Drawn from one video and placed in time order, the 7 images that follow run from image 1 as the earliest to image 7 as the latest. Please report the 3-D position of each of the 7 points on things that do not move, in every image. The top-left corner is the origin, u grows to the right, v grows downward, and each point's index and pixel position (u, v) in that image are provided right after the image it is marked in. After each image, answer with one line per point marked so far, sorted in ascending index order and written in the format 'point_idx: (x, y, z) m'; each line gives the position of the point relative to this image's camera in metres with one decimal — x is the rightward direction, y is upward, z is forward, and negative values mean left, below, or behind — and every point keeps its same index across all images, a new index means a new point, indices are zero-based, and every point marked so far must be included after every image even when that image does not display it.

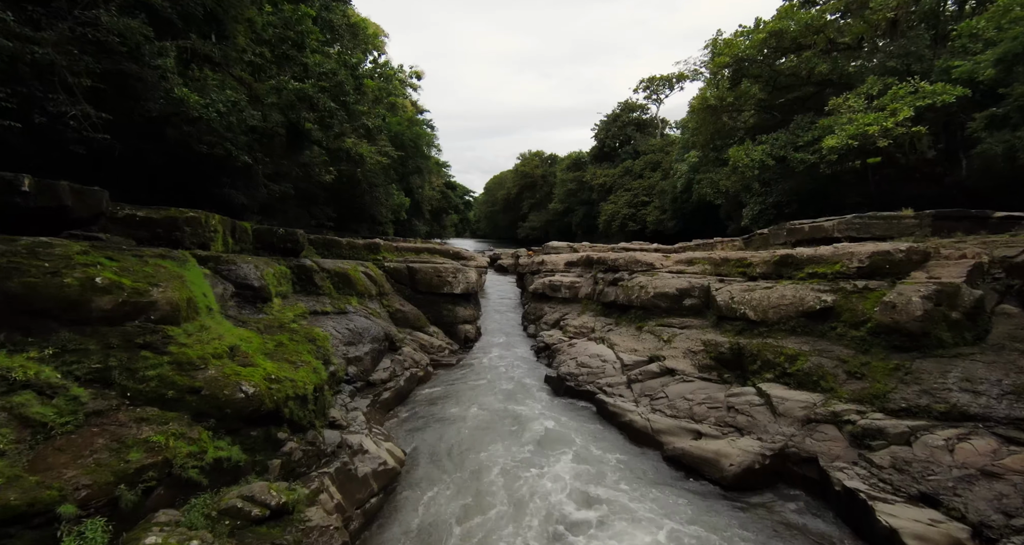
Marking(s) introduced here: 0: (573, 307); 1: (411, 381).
0: (+1.9, -1.1, +15.4) m
1: (-2.2, -2.3, +10.4) m
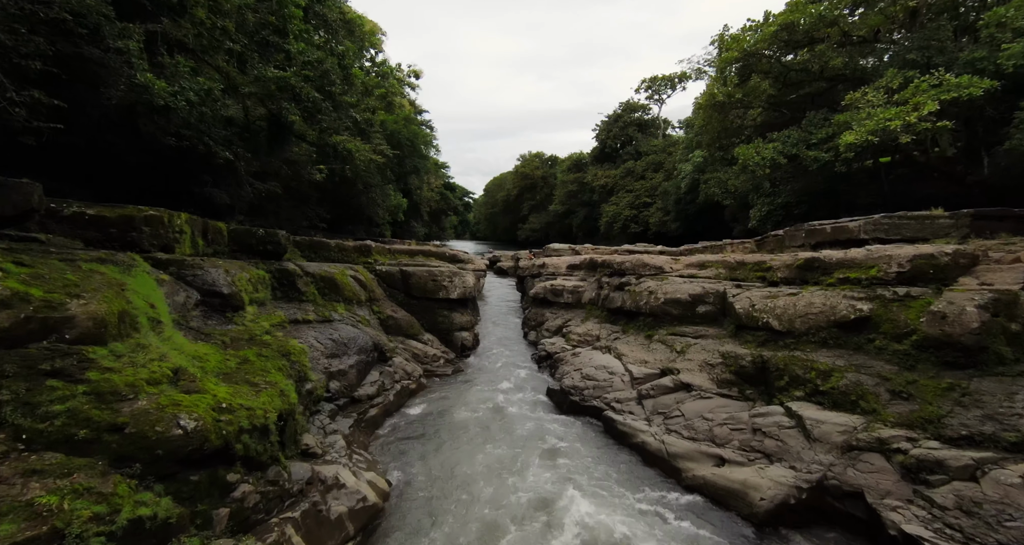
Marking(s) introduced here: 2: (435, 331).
0: (+1.9, -1.2, +14.6) m
1: (-2.2, -2.4, +9.6) m
2: (-2.1, -1.6, +13.3) m
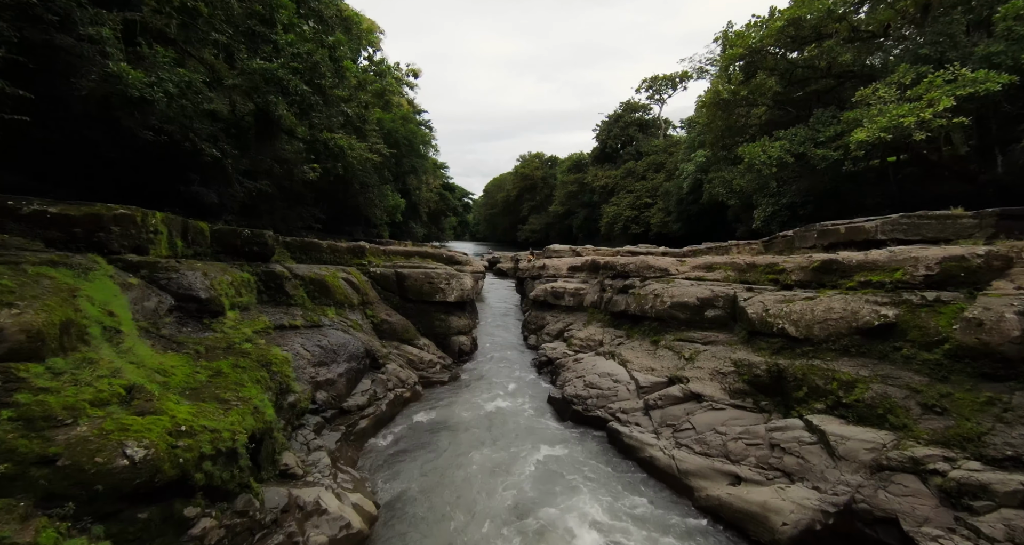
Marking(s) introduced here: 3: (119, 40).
0: (+1.9, -1.3, +14.1) m
1: (-2.2, -2.5, +9.1) m
2: (-2.2, -1.7, +12.8) m
3: (-6.2, +3.7, +7.7) m
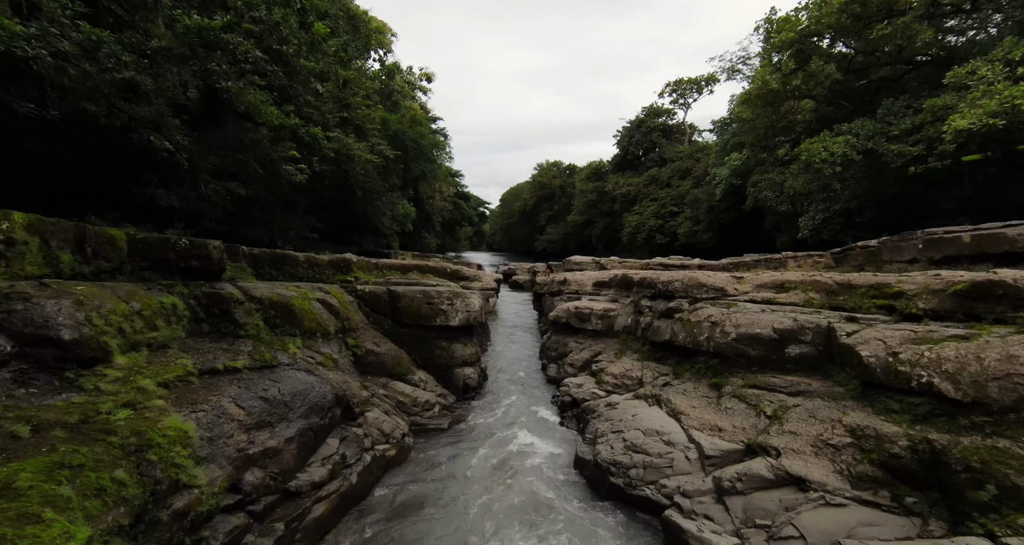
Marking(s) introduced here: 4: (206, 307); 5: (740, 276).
0: (+2.3, -1.7, +11.8) m
1: (-2.0, -2.8, +6.8) m
2: (-1.8, -2.1, +10.6) m
3: (-6.0, +3.4, +5.7) m
4: (-4.4, -0.5, +6.9) m
5: (+4.9, -0.1, +10.2) m
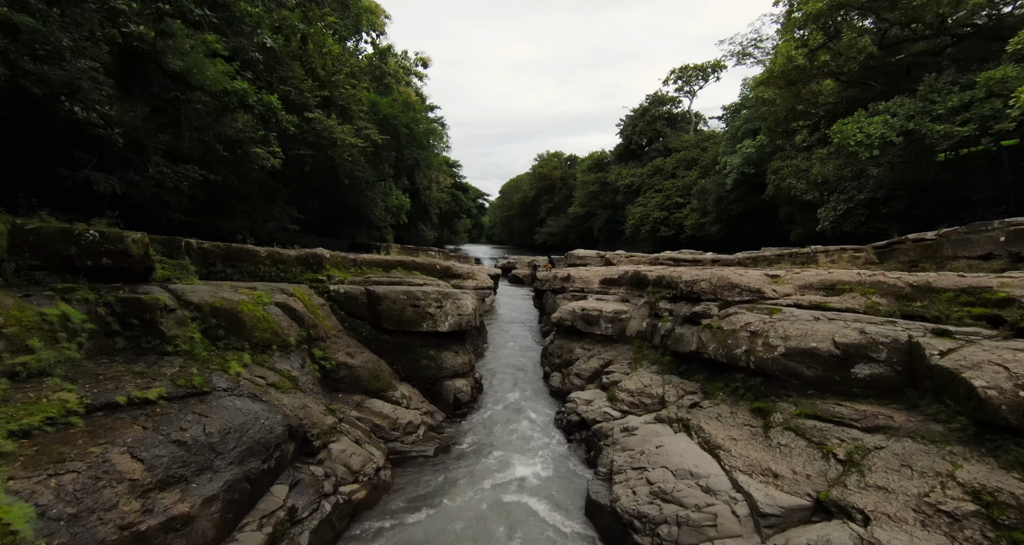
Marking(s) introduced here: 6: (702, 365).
0: (+2.3, -1.6, +10.3) m
1: (-2.0, -2.8, +5.4) m
2: (-1.8, -2.0, +9.2) m
3: (-6.1, +3.4, +4.2) m
4: (-4.4, -0.5, +5.4) m
5: (+4.8, 0.0, +8.8) m
6: (+3.1, -1.5, +7.8) m
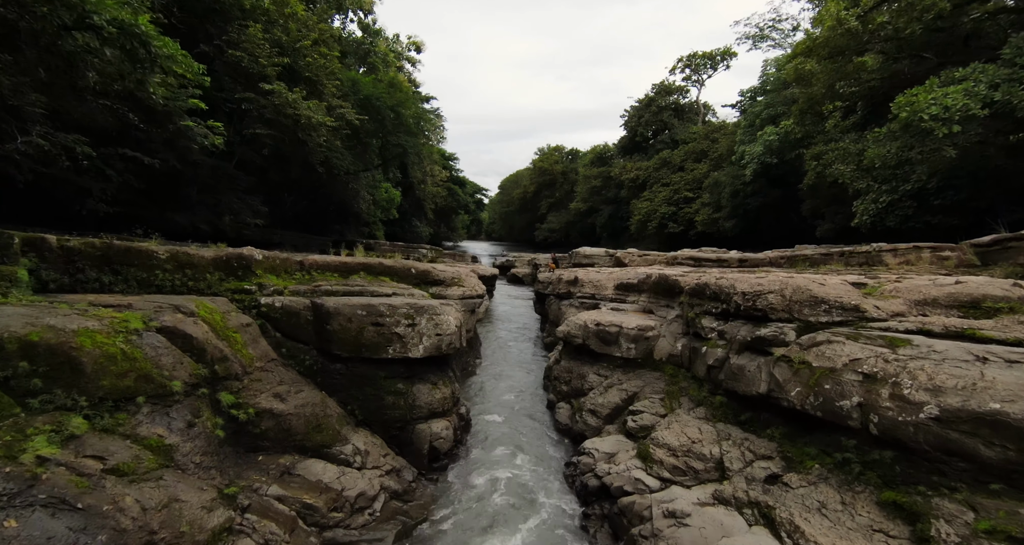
0: (+2.2, -1.7, +7.9) m
1: (-2.1, -2.9, +3.0) m
2: (-1.9, -2.1, +6.8) m
3: (-6.1, +3.3, +1.8) m
4: (-4.5, -0.6, +3.0) m
5: (+4.7, -0.1, +6.4) m
6: (+3.0, -1.6, +5.4) m
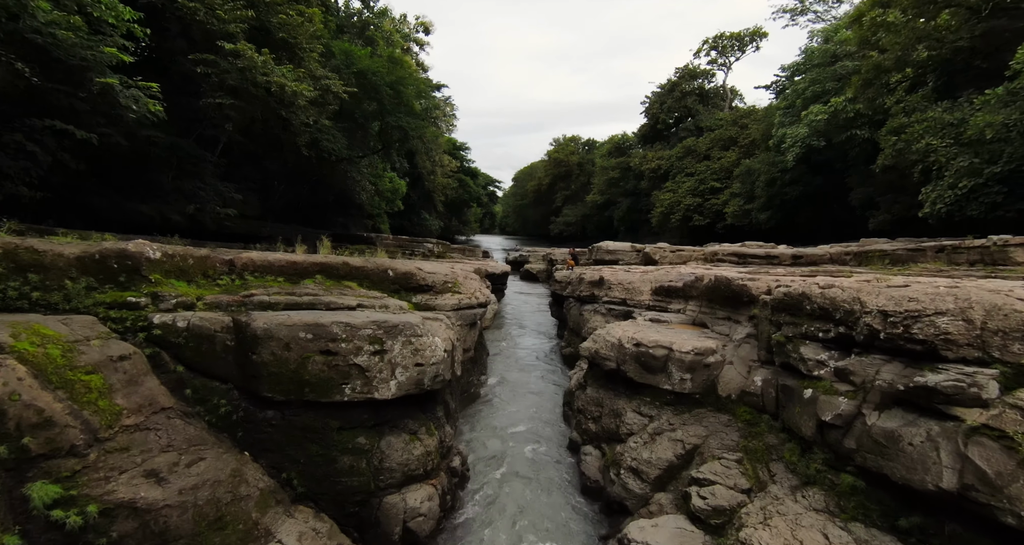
0: (+2.3, -1.8, +5.6) m
1: (-2.1, -3.0, +0.9) m
2: (-1.8, -2.2, +4.6) m
3: (-6.2, +3.2, -0.4) m
4: (-4.5, -0.7, +0.9) m
5: (+4.8, -0.2, +4.0) m
6: (+3.0, -1.7, +3.1) m
